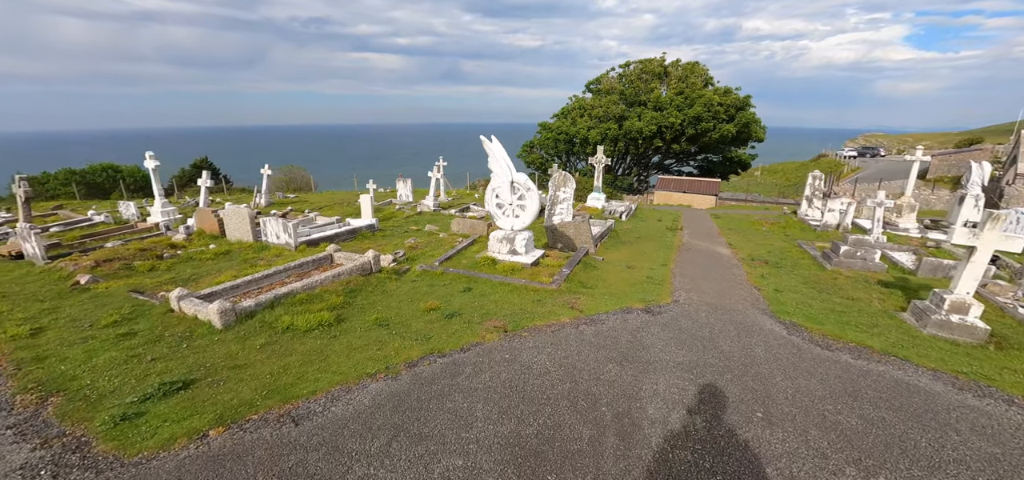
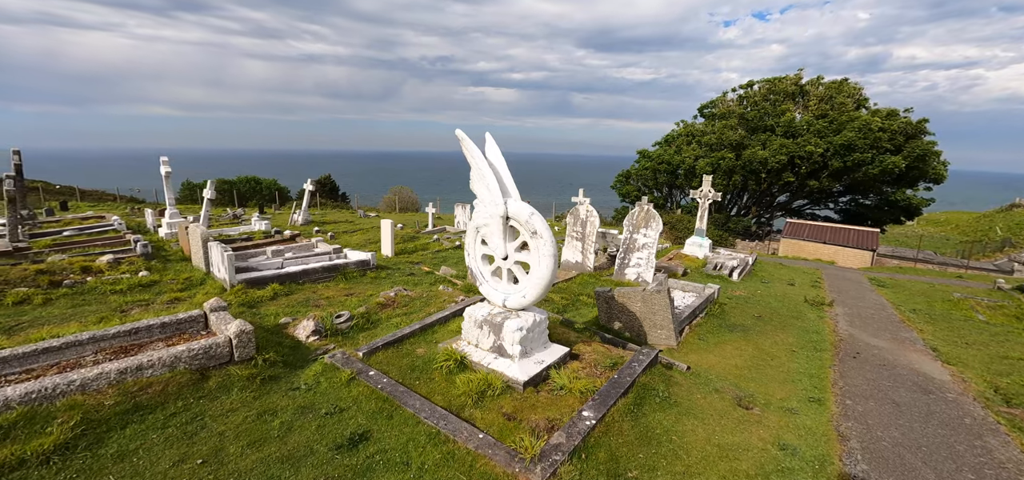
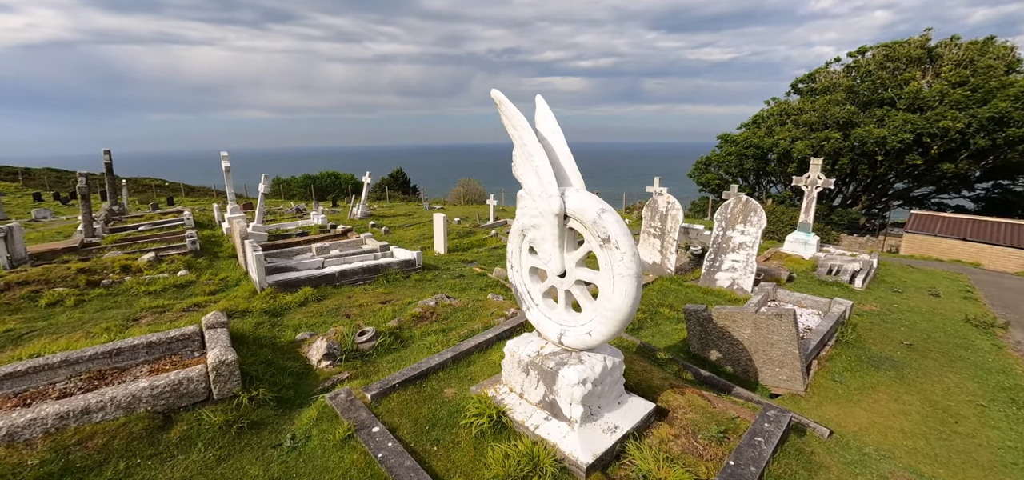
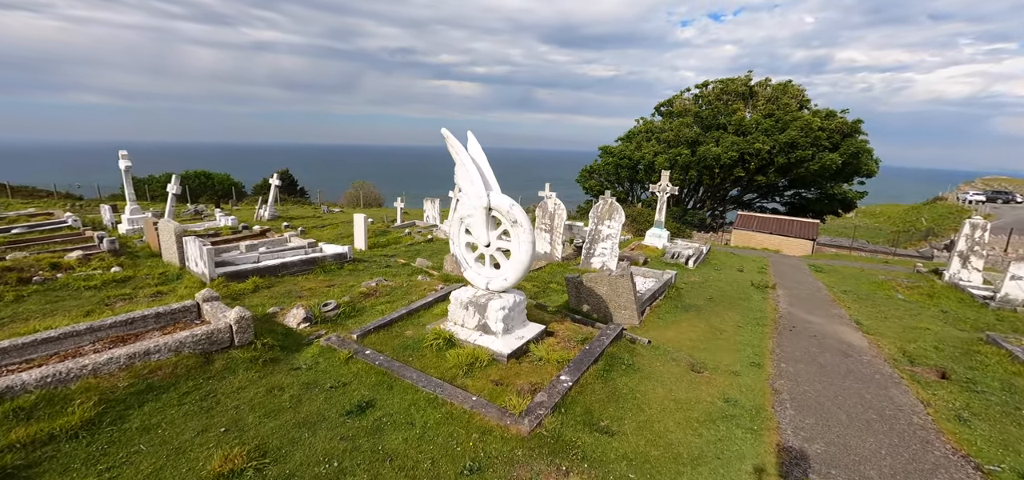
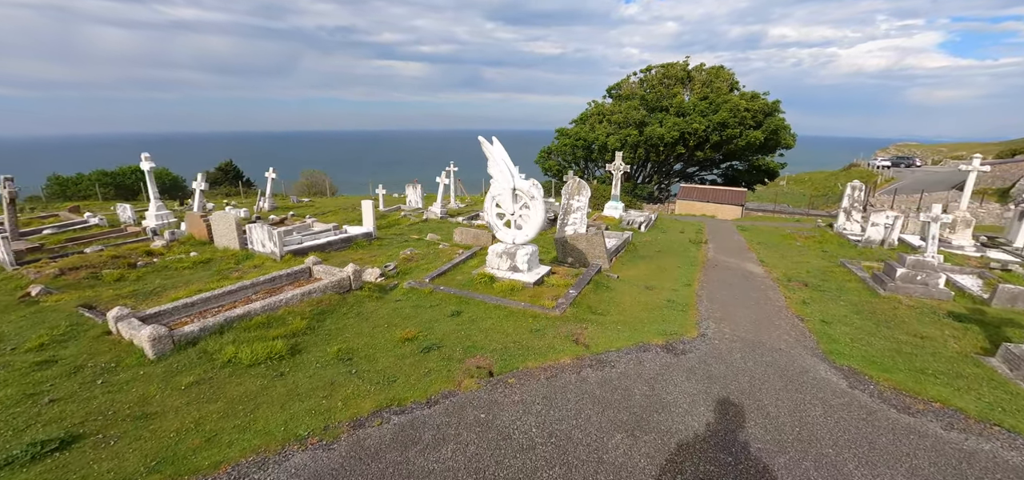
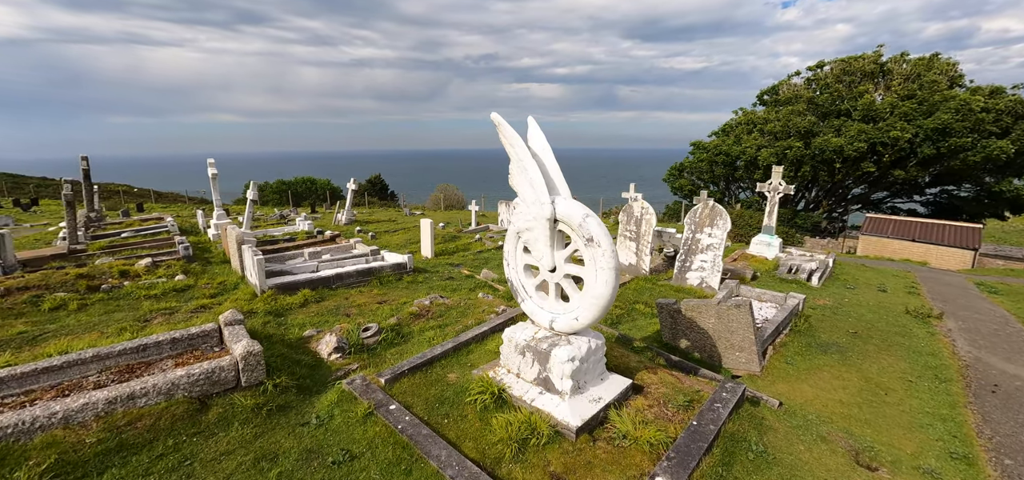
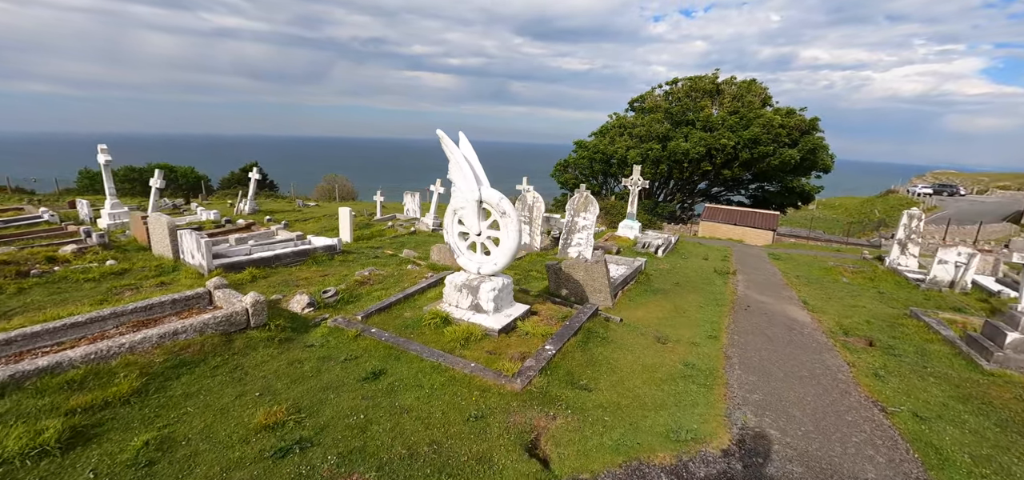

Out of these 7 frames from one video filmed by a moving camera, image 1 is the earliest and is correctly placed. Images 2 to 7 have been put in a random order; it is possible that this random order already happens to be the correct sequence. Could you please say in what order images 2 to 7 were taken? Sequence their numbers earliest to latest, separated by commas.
5, 7, 4, 2, 6, 3
